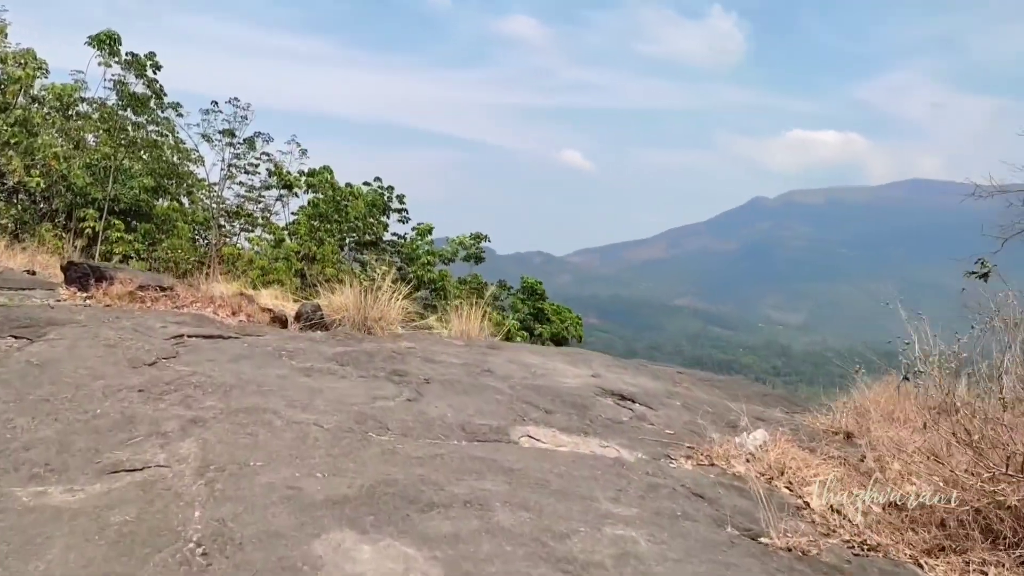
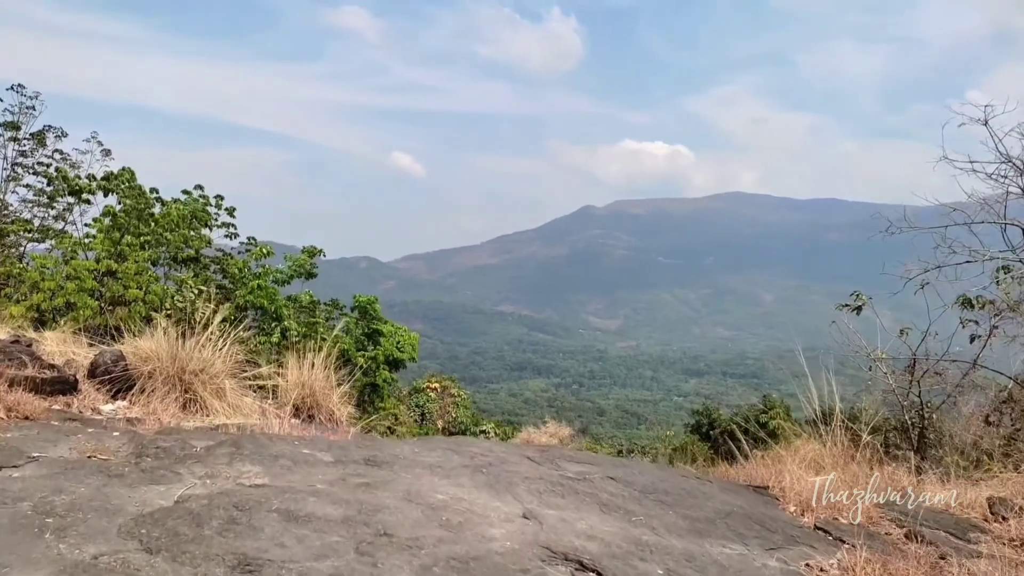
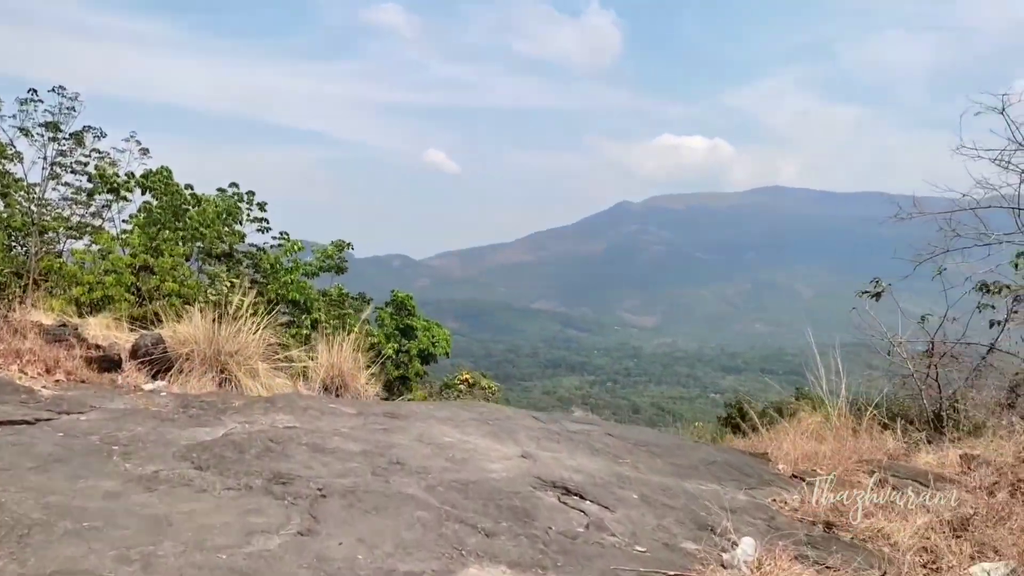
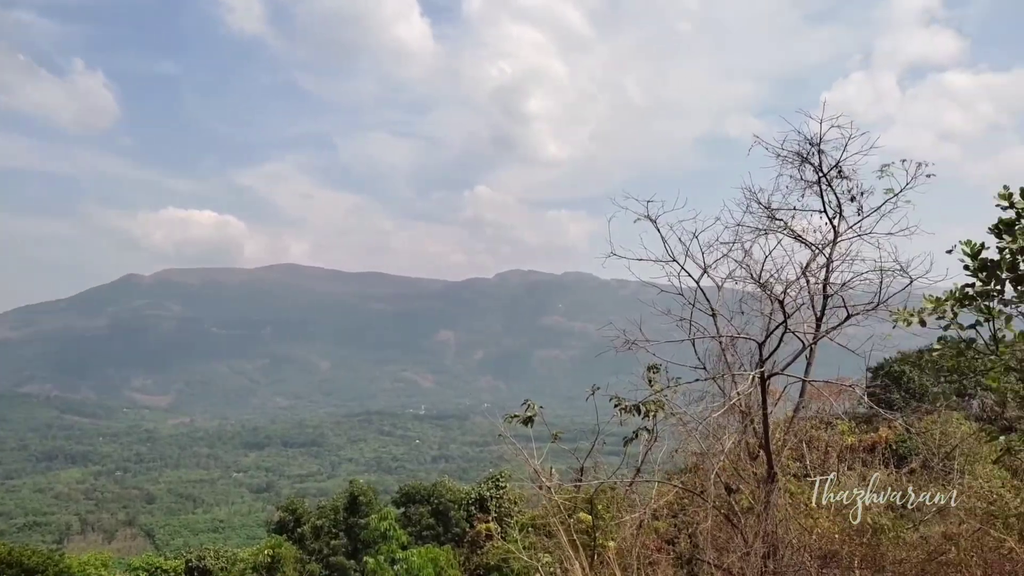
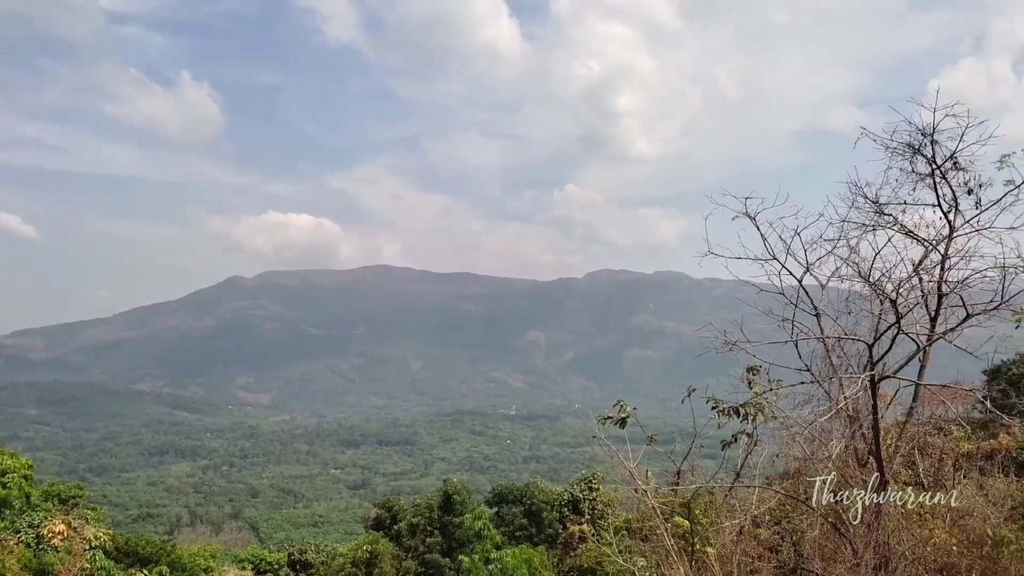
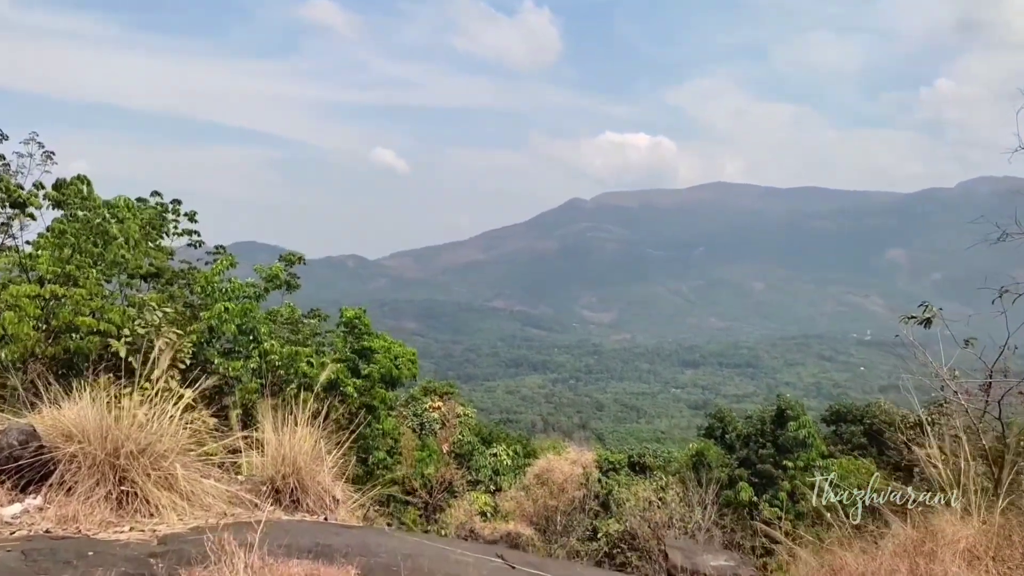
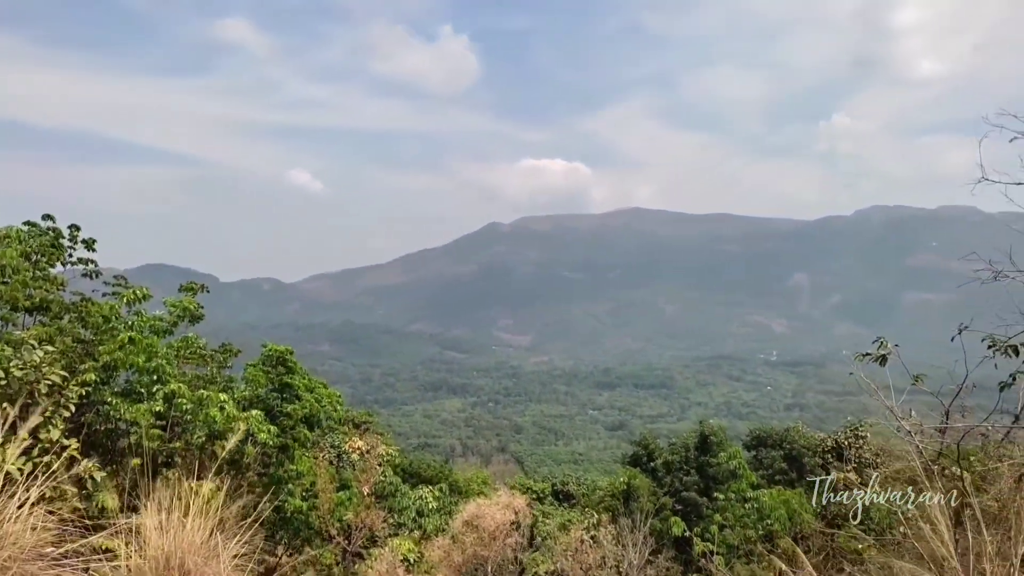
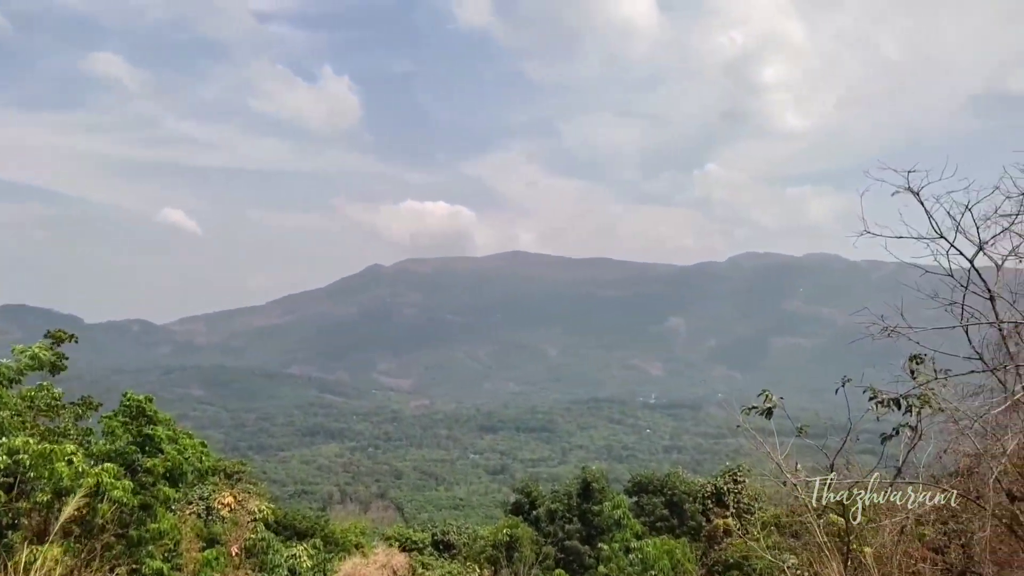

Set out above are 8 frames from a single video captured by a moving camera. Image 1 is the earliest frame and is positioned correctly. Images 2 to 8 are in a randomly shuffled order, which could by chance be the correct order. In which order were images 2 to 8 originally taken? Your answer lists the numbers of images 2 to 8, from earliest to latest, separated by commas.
3, 2, 6, 7, 8, 5, 4
